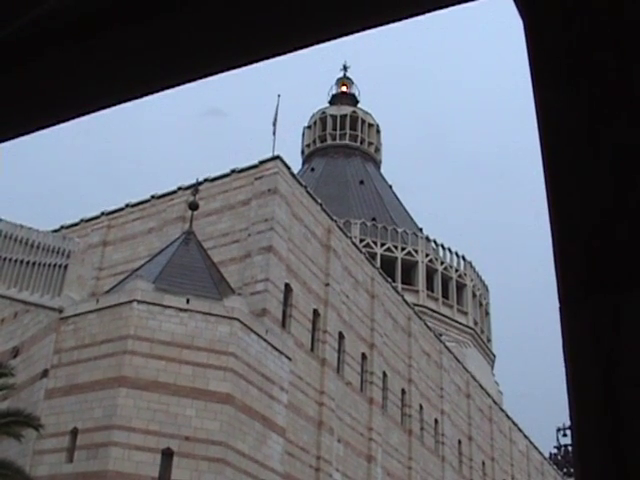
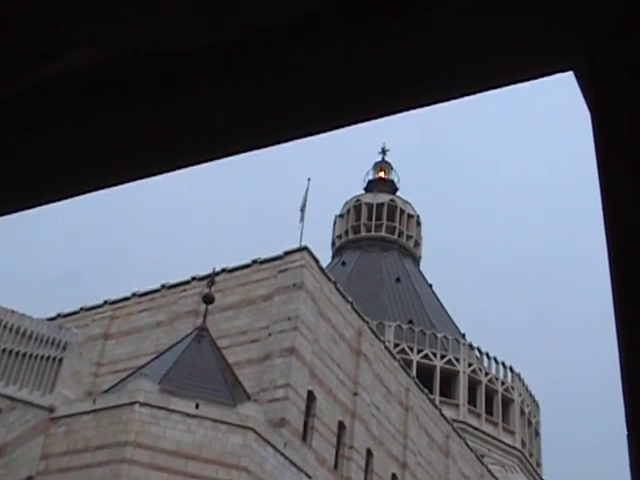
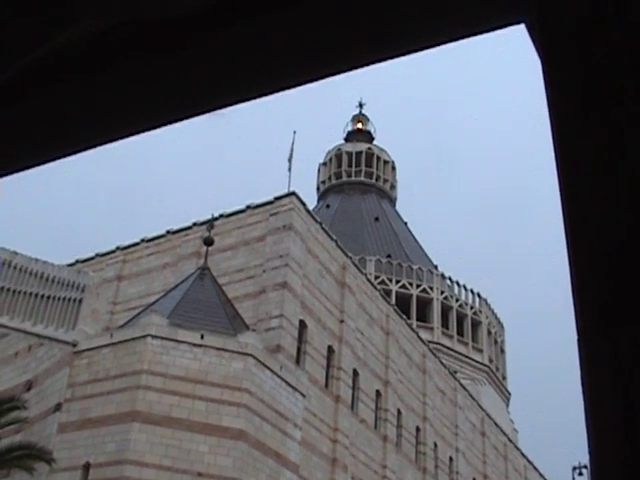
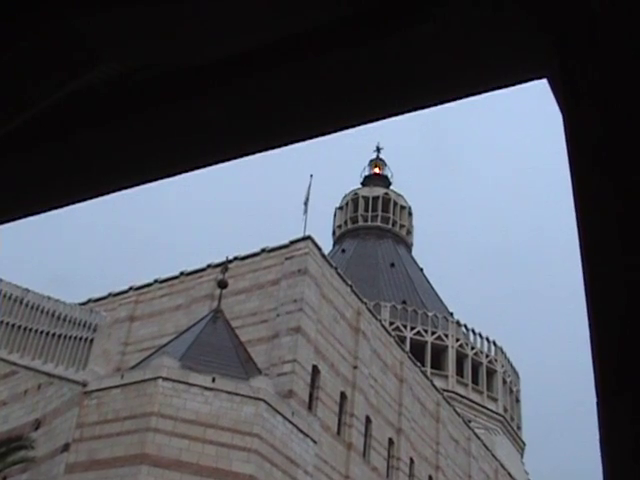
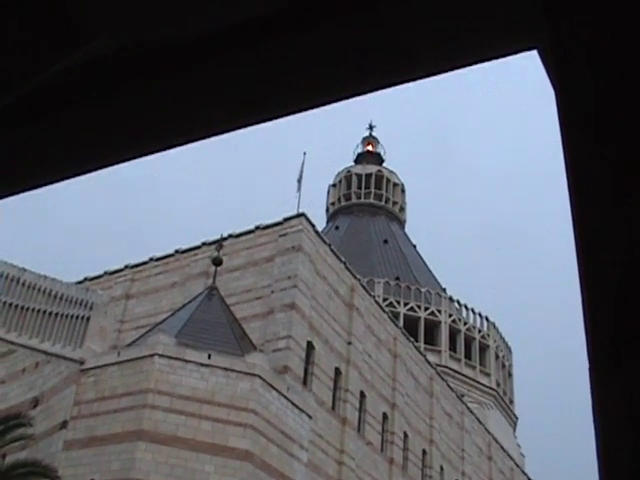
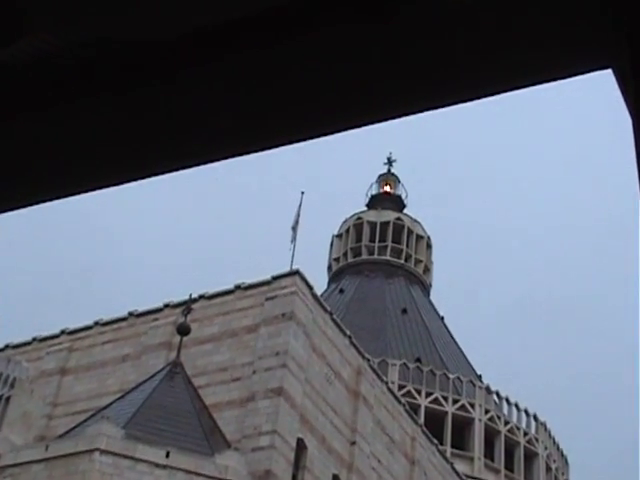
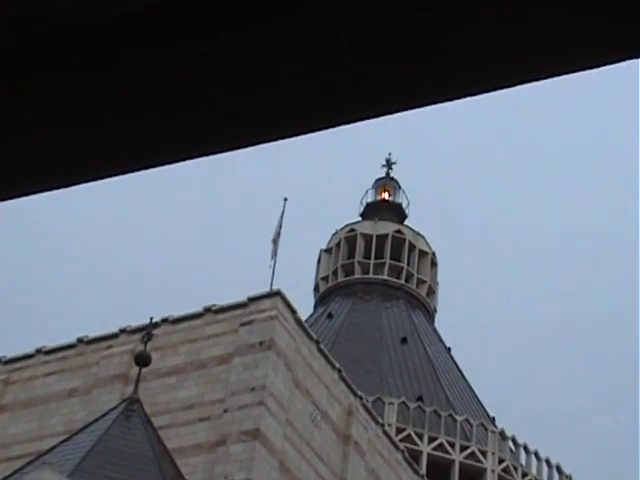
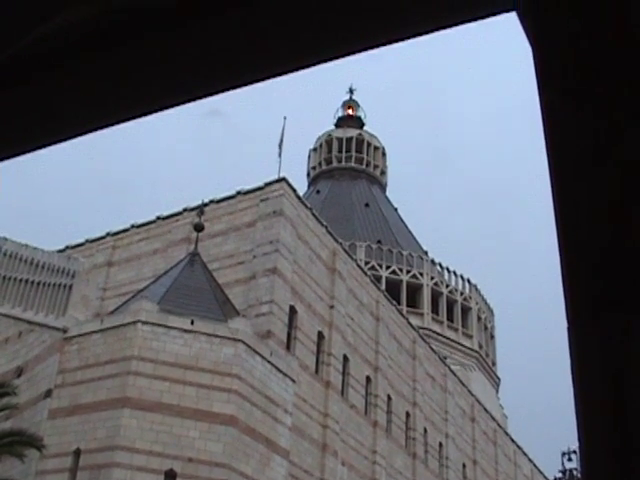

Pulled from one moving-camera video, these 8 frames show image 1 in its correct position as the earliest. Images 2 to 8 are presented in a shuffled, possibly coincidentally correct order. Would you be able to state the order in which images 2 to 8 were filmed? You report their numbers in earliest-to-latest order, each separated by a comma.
8, 3, 5, 4, 2, 6, 7
